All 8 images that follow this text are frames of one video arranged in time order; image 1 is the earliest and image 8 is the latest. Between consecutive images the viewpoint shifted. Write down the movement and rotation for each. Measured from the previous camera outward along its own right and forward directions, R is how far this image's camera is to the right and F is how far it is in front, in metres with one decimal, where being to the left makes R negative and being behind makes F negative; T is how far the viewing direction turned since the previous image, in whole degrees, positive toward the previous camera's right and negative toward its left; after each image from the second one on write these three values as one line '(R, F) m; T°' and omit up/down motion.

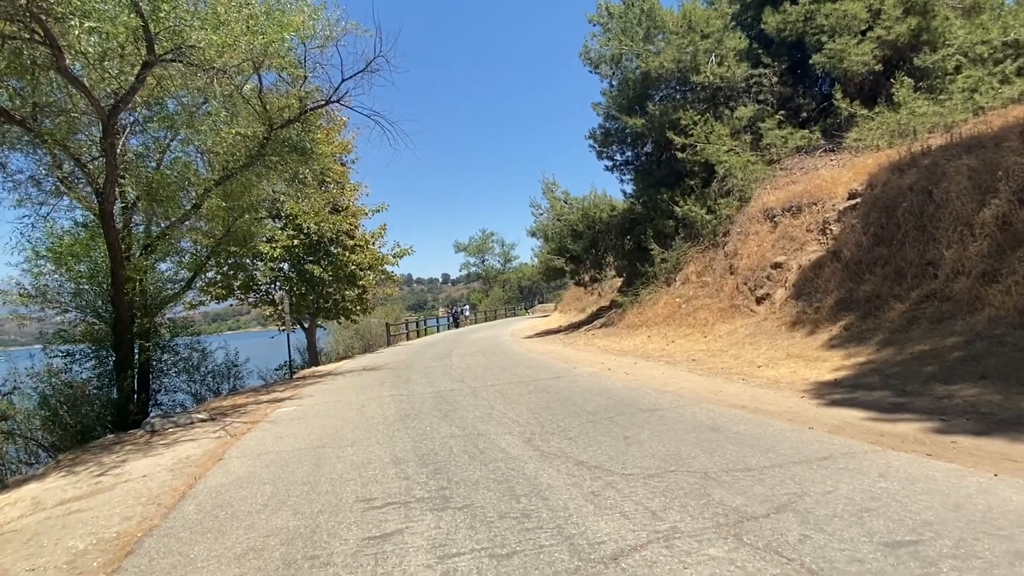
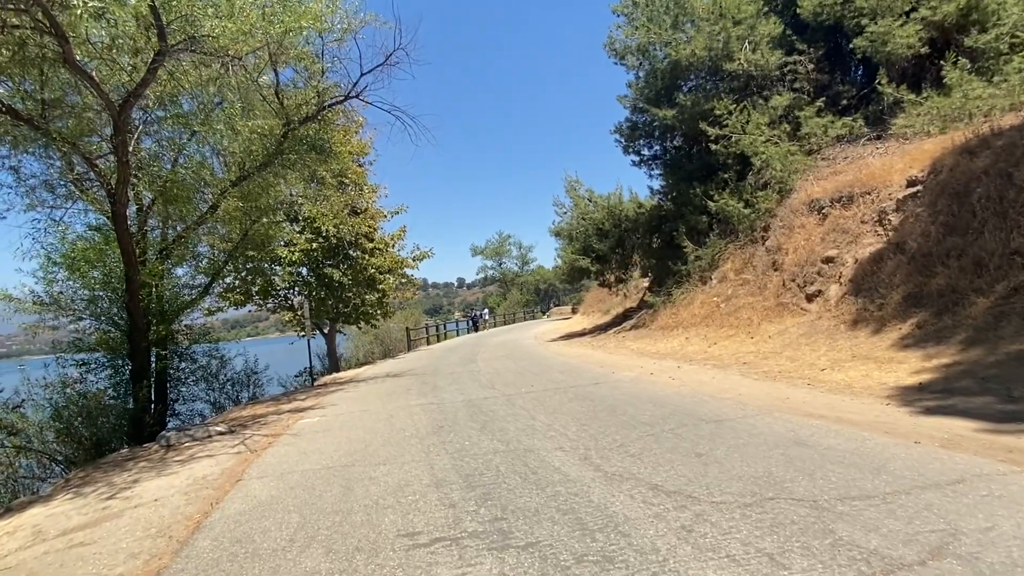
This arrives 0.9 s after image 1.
(-0.4, +0.8) m; -1°
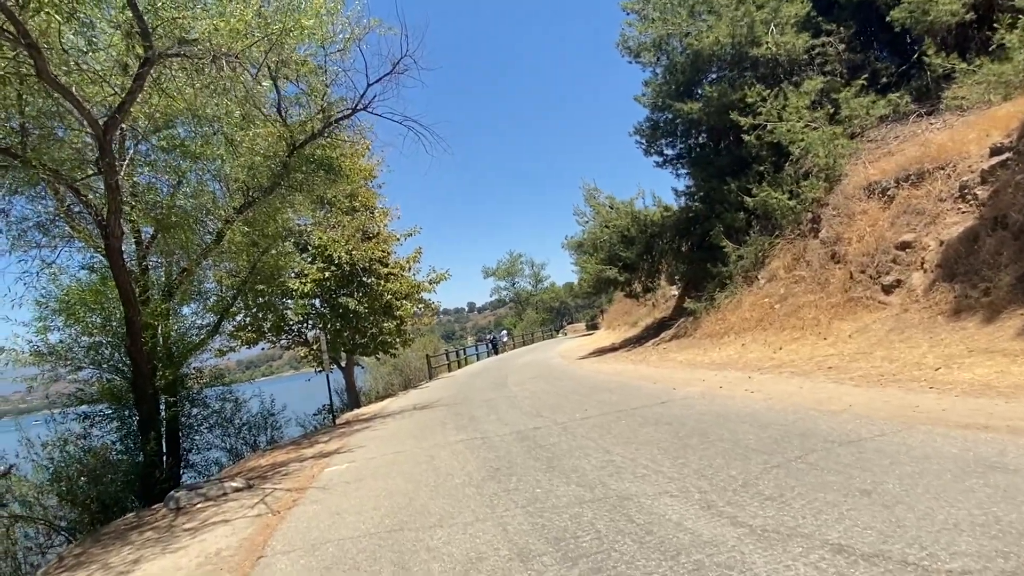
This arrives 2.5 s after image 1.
(-0.6, +1.3) m; -1°
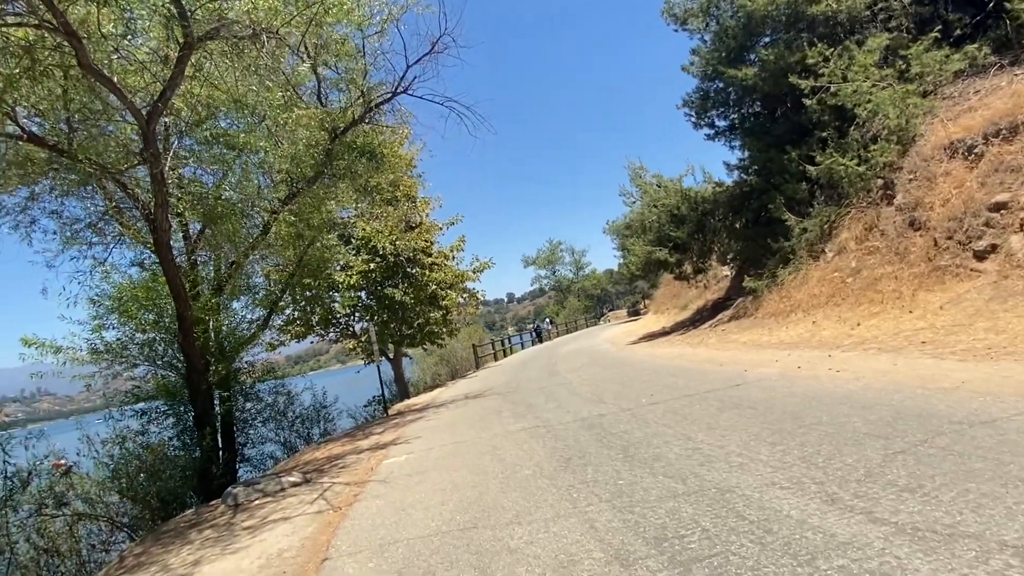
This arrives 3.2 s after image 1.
(-0.3, +0.5) m; -4°
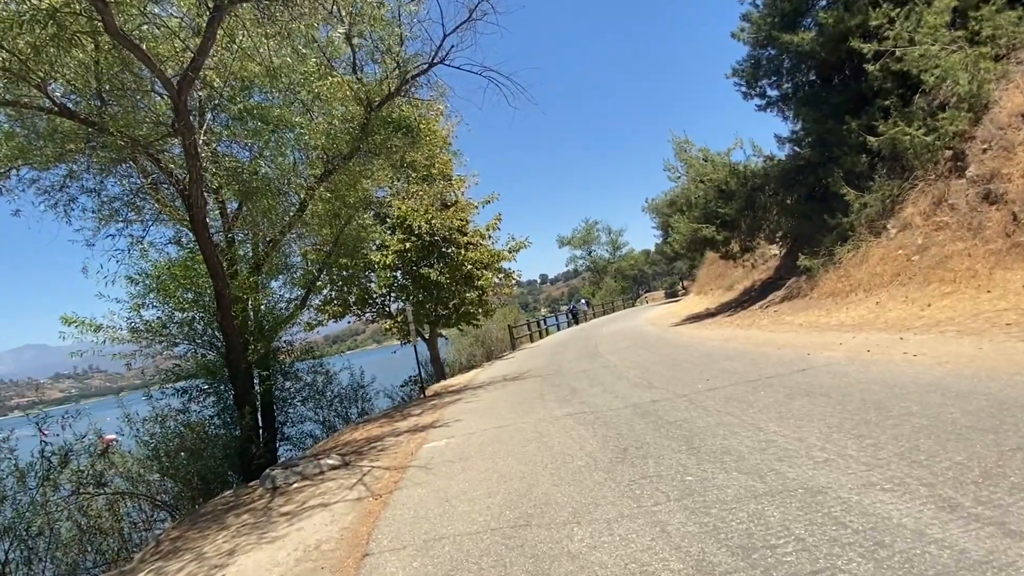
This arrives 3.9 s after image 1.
(-0.2, +0.5) m; -3°
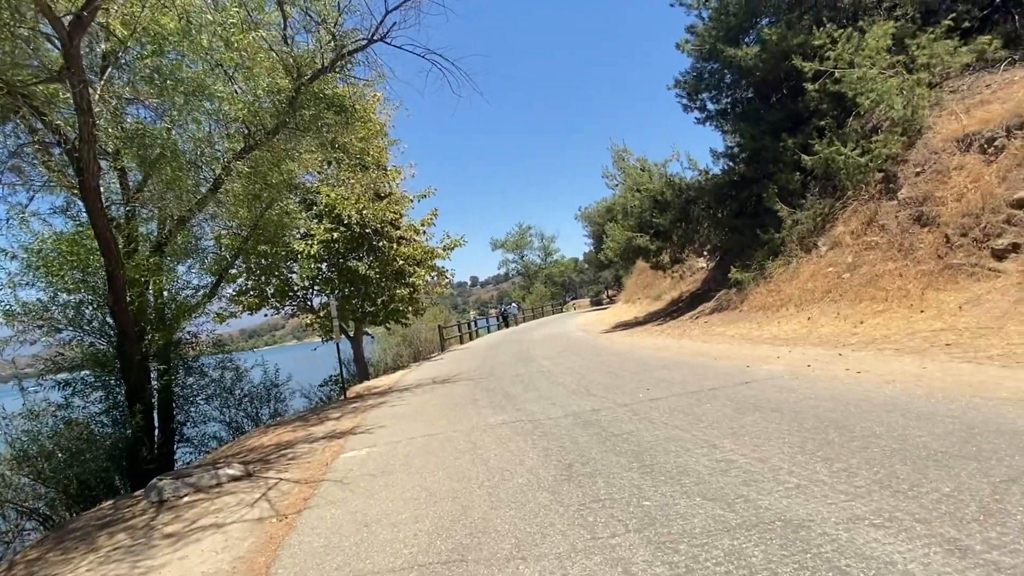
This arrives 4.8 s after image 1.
(-0.1, +0.7) m; +7°
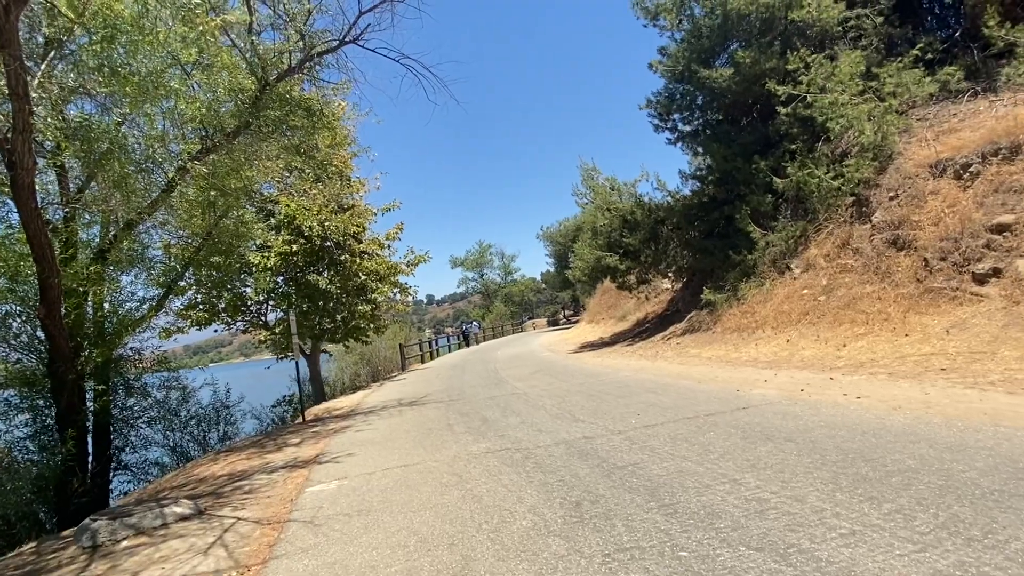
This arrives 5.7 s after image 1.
(-0.4, +0.6) m; +4°
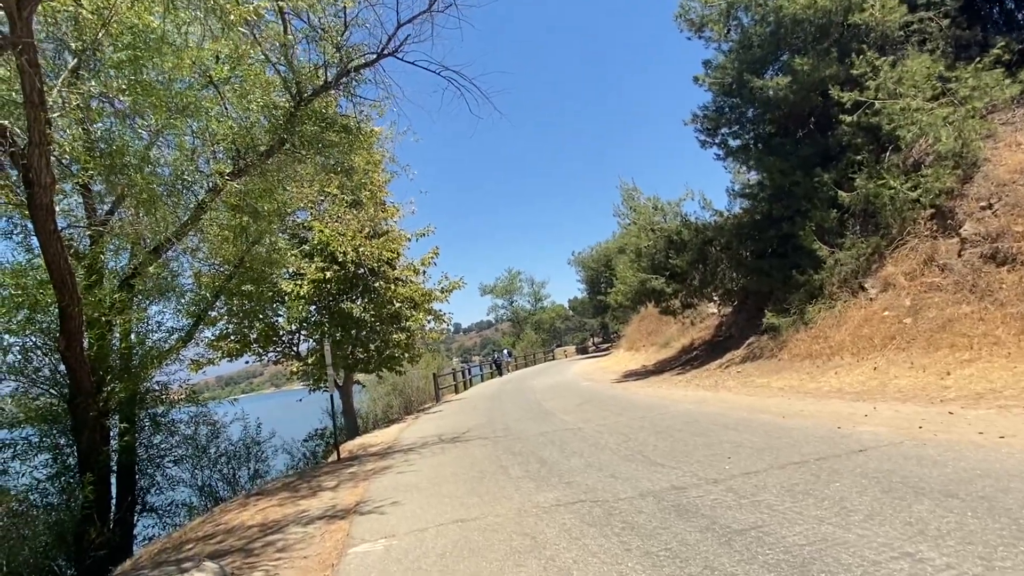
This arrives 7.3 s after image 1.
(-0.5, +1.0) m; -2°
